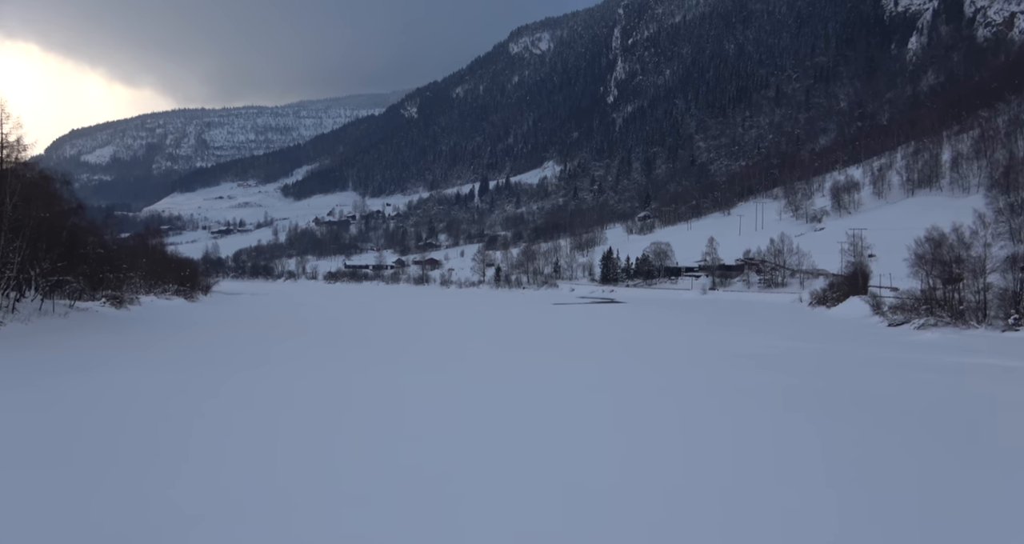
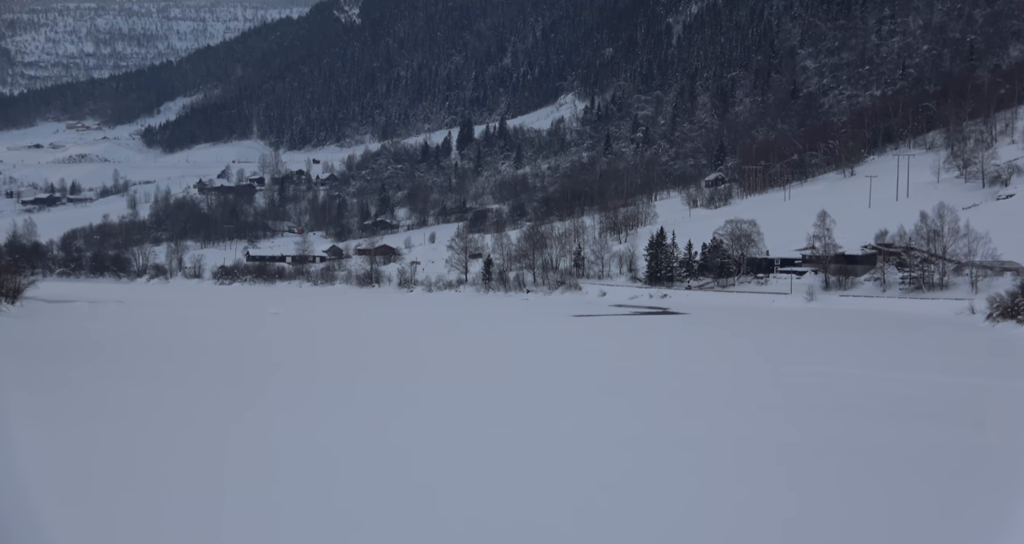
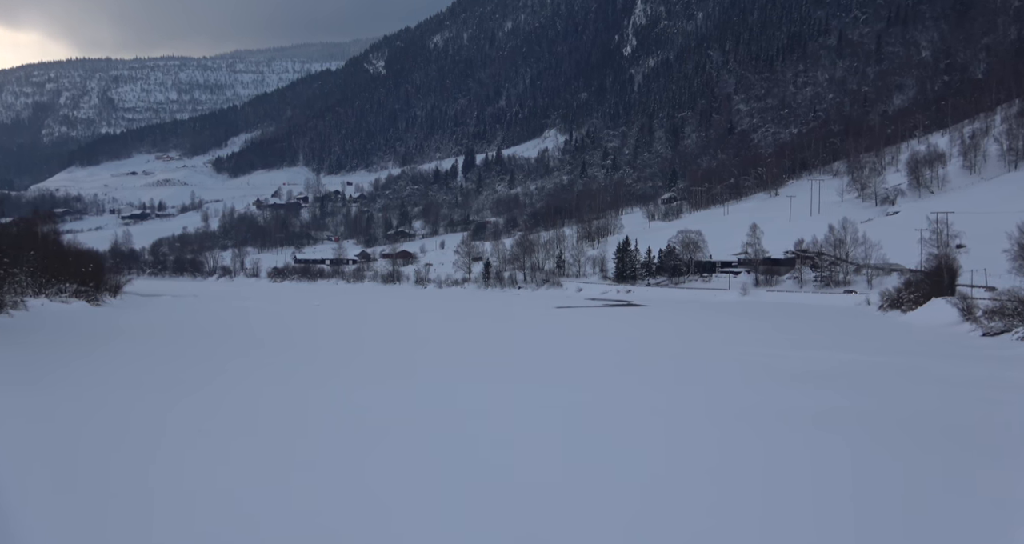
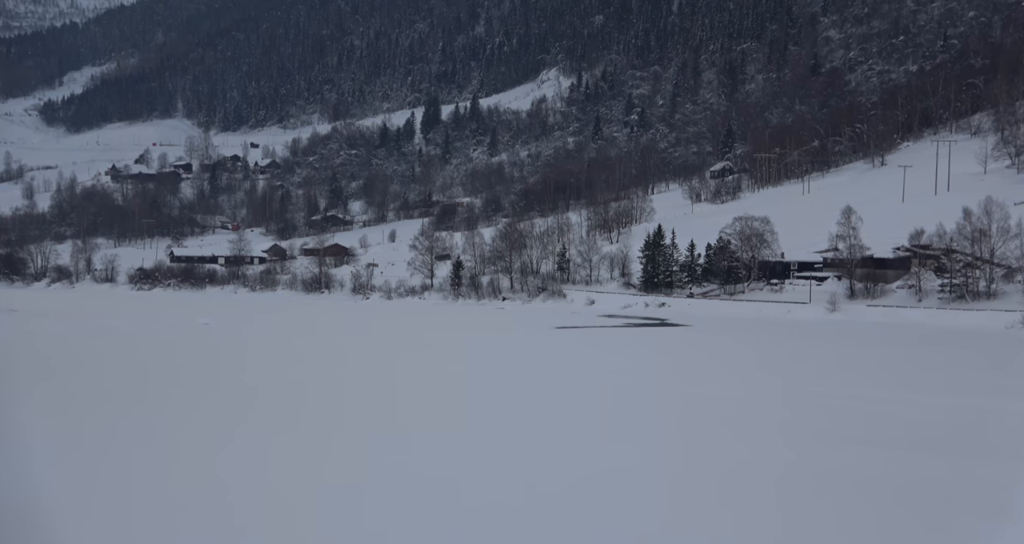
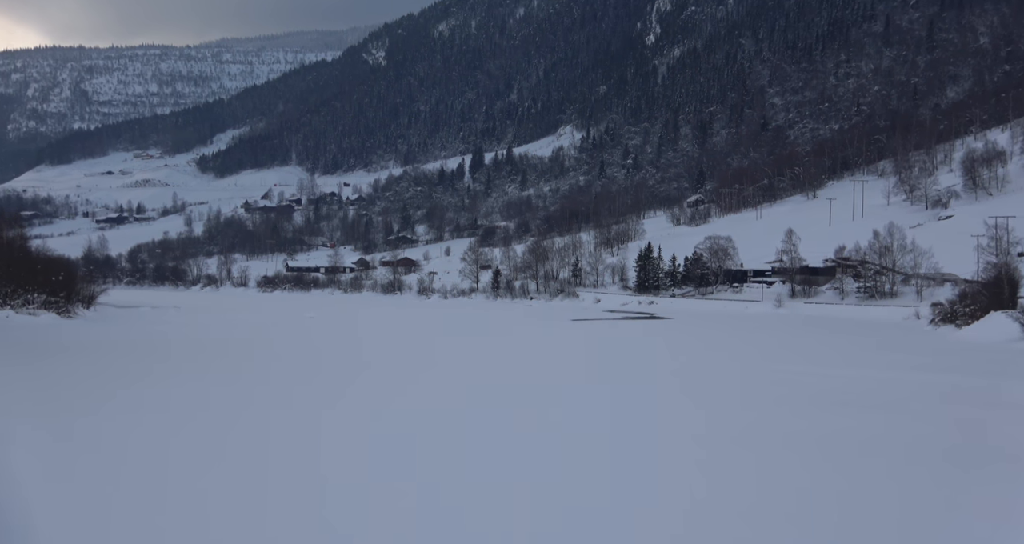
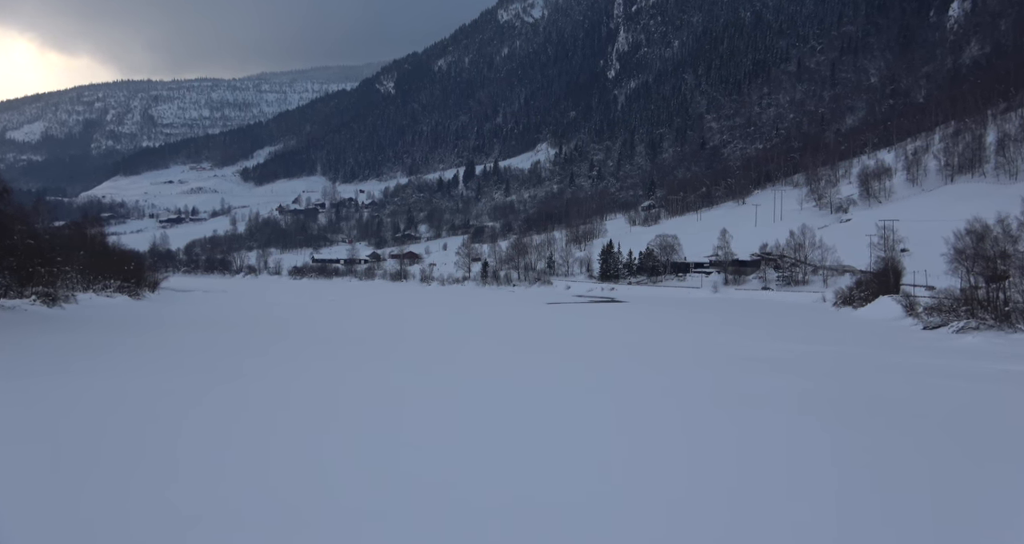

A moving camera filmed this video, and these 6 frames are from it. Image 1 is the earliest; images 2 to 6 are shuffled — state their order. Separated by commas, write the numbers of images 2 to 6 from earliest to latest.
6, 3, 5, 2, 4
